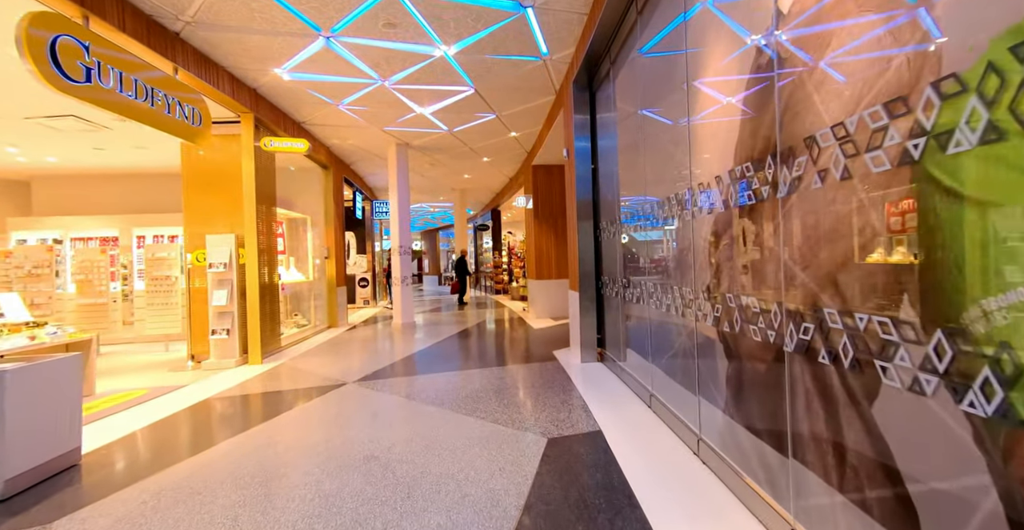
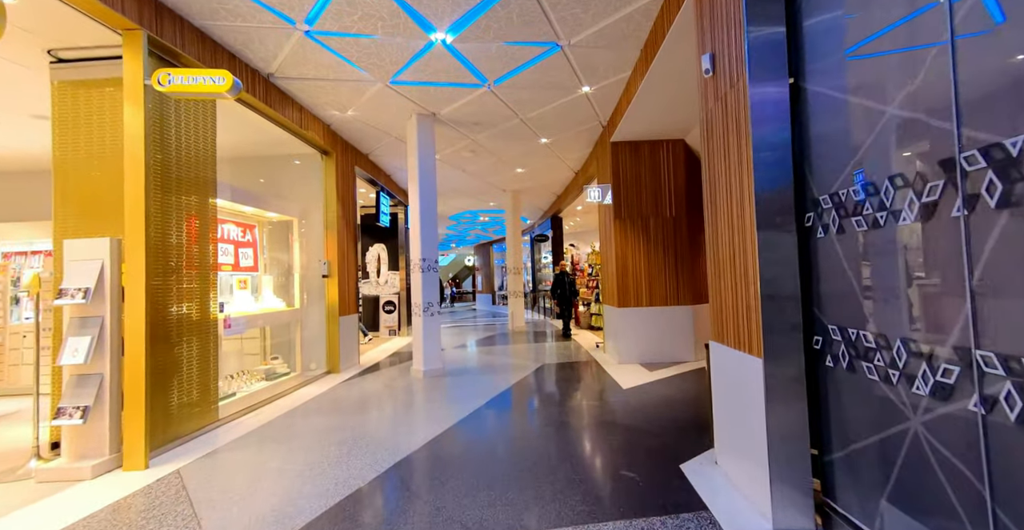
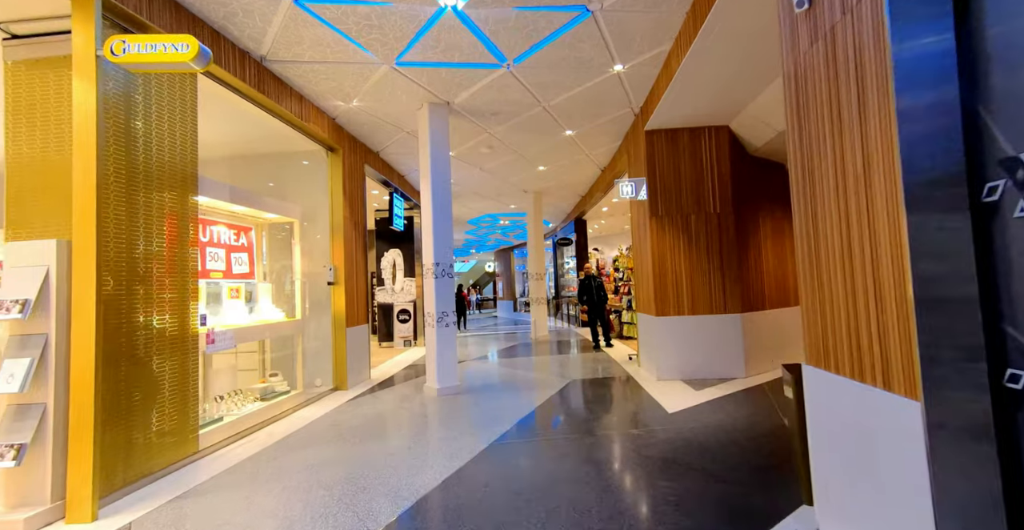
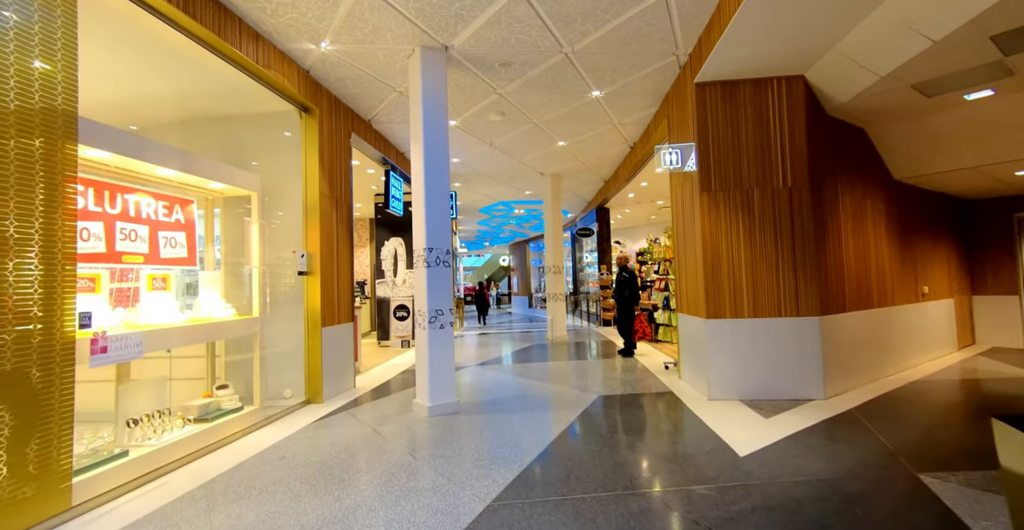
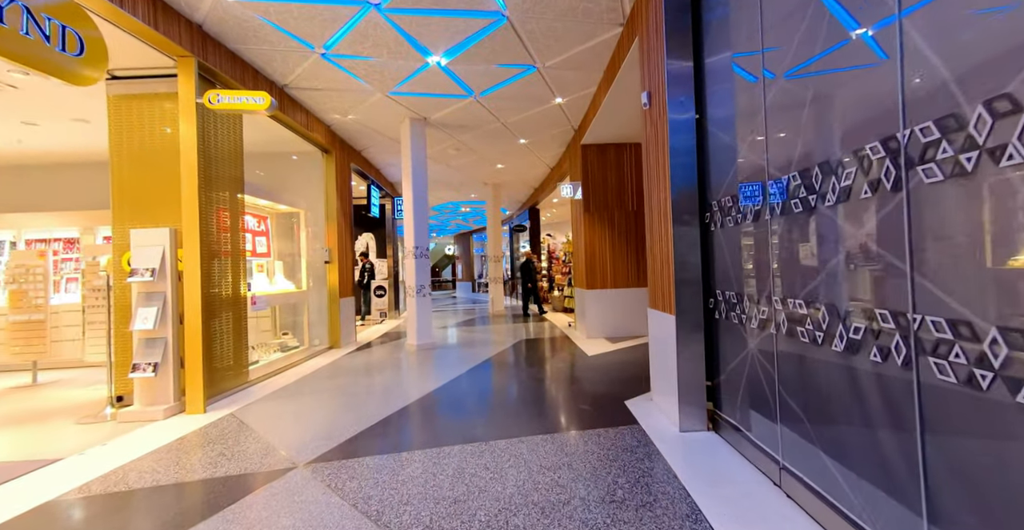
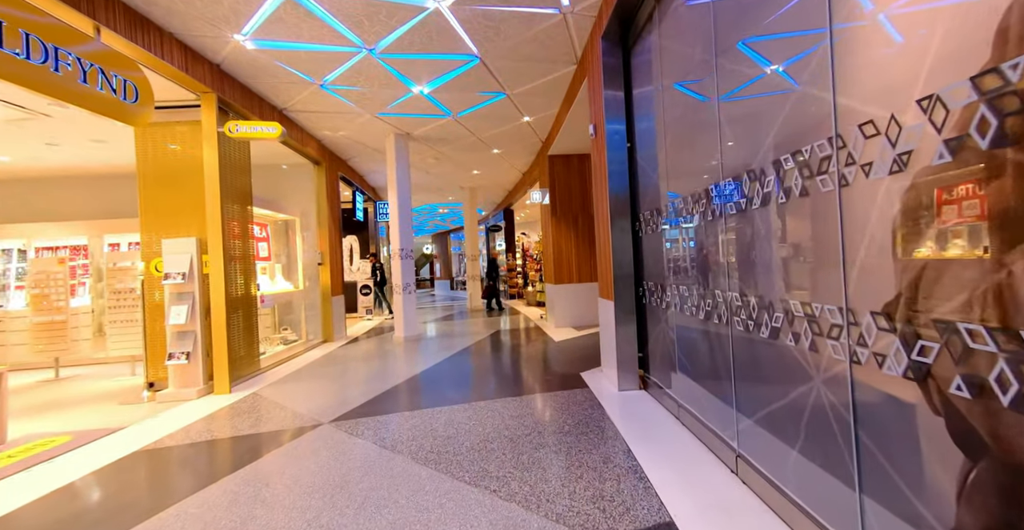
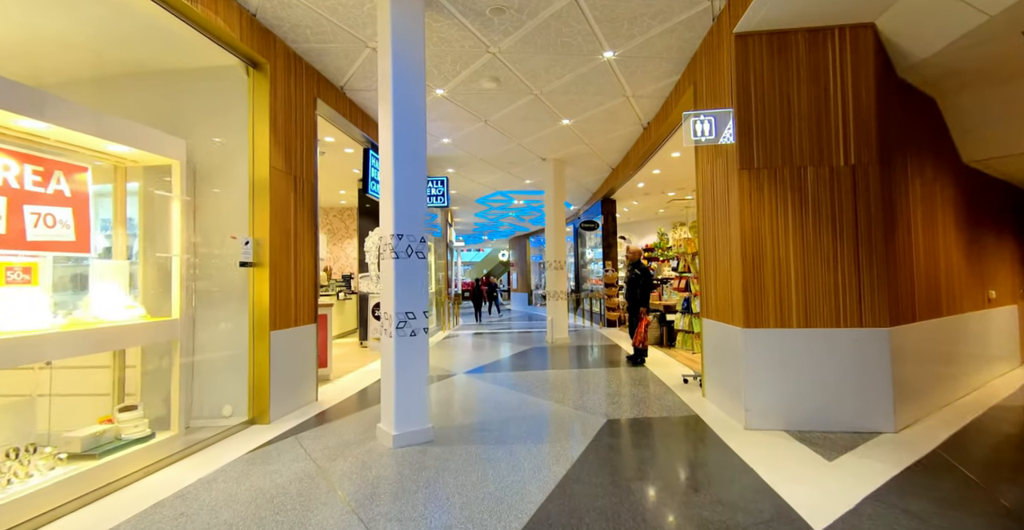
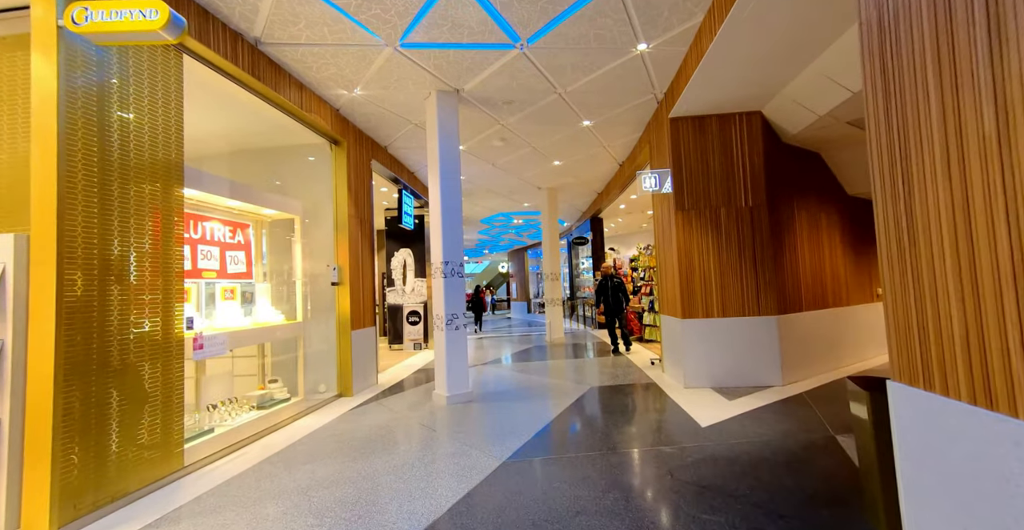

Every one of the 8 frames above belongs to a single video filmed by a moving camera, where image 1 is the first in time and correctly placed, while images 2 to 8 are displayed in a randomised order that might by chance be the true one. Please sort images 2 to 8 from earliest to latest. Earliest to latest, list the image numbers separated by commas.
6, 5, 2, 3, 8, 4, 7
